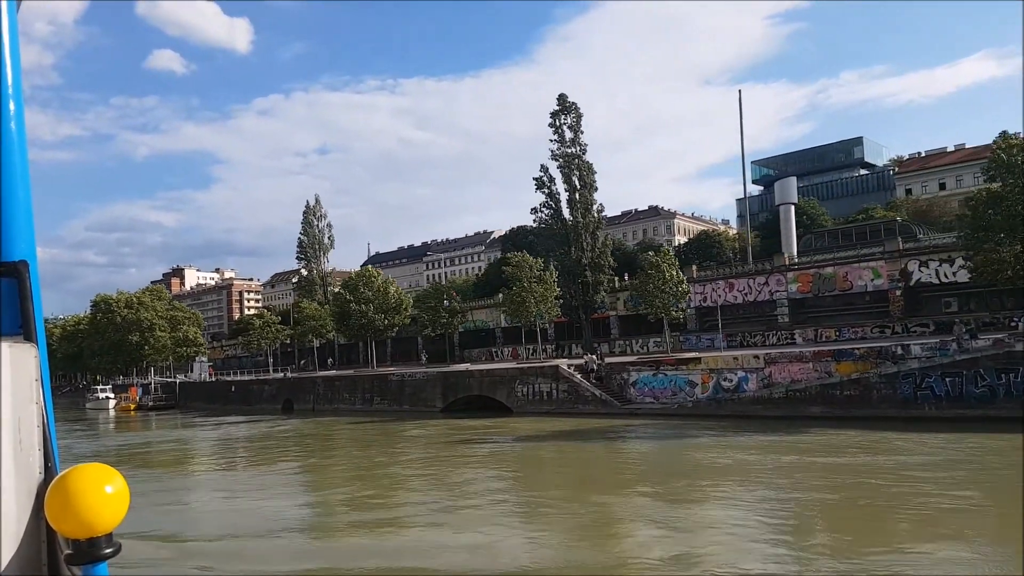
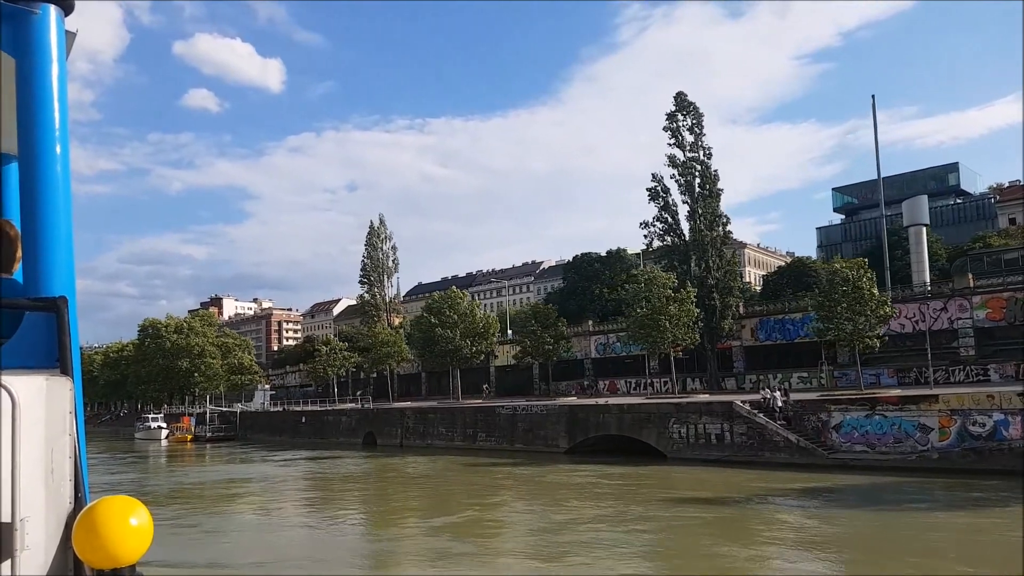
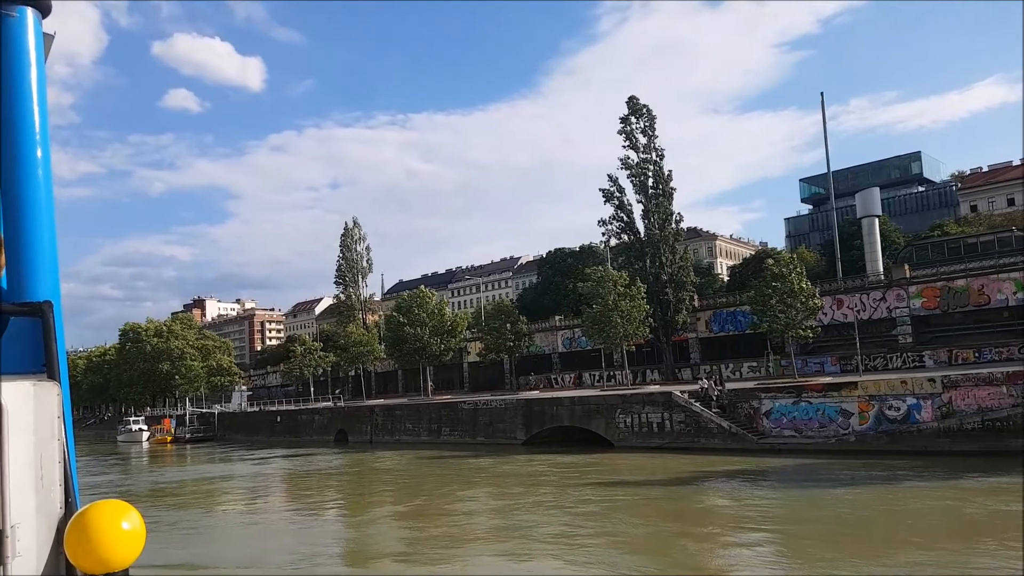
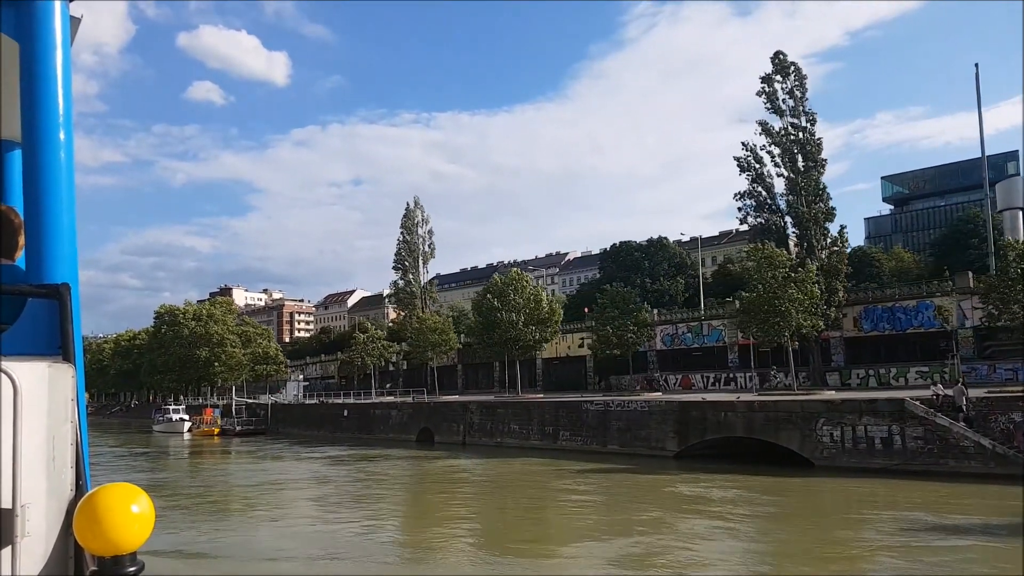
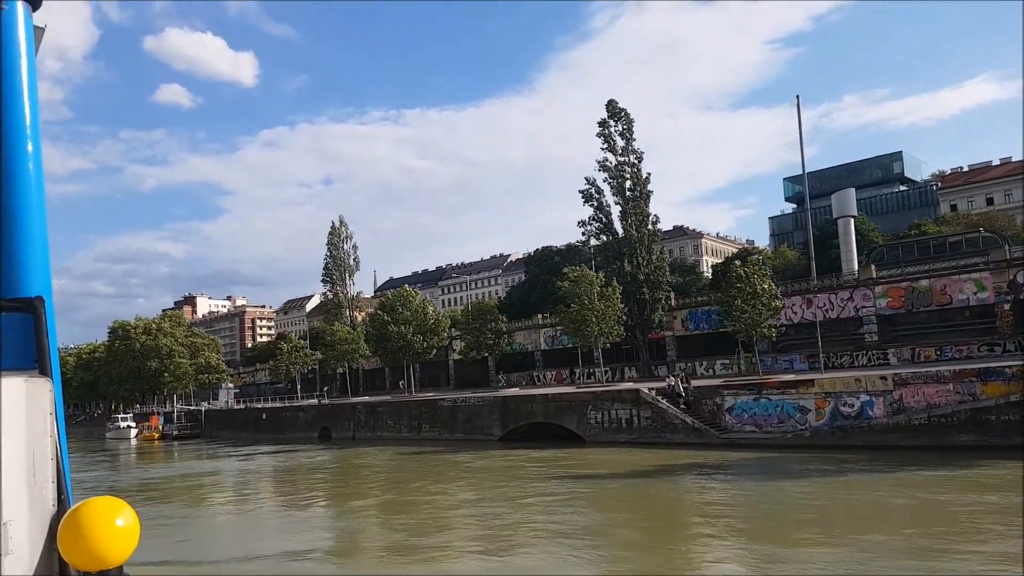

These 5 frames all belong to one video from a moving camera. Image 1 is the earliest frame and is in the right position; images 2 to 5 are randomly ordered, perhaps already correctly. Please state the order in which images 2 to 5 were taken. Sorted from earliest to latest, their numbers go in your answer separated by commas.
5, 3, 2, 4
